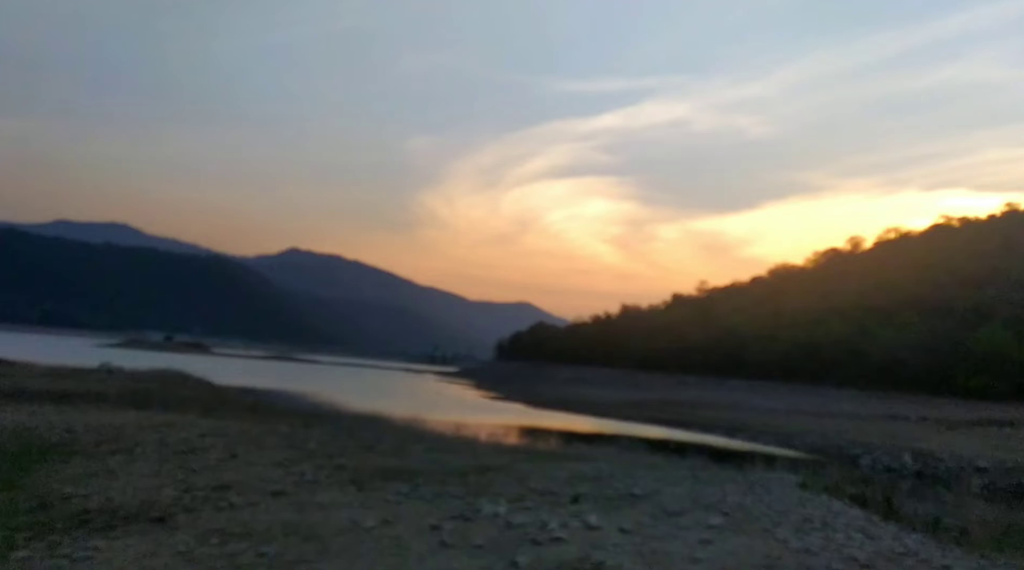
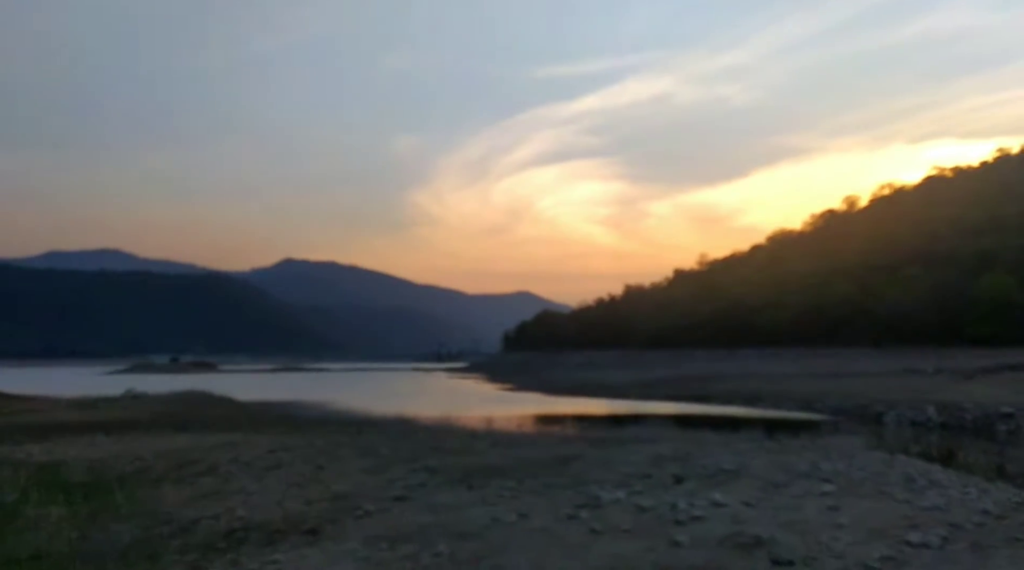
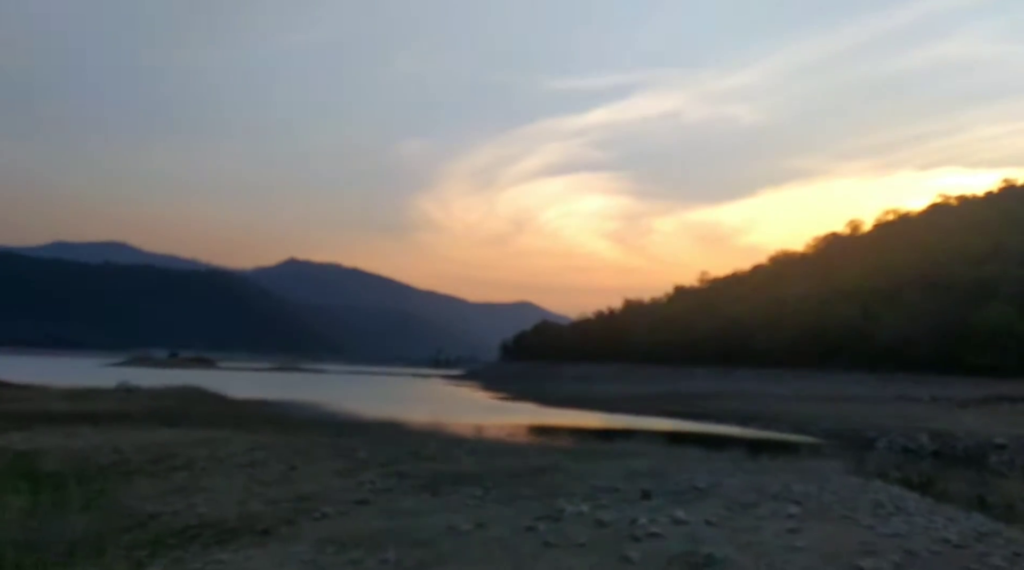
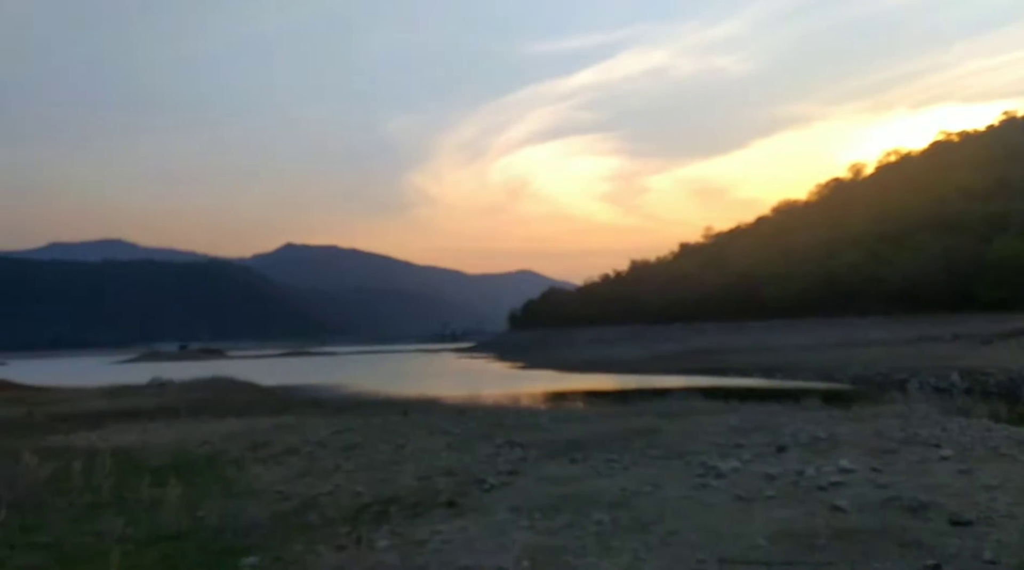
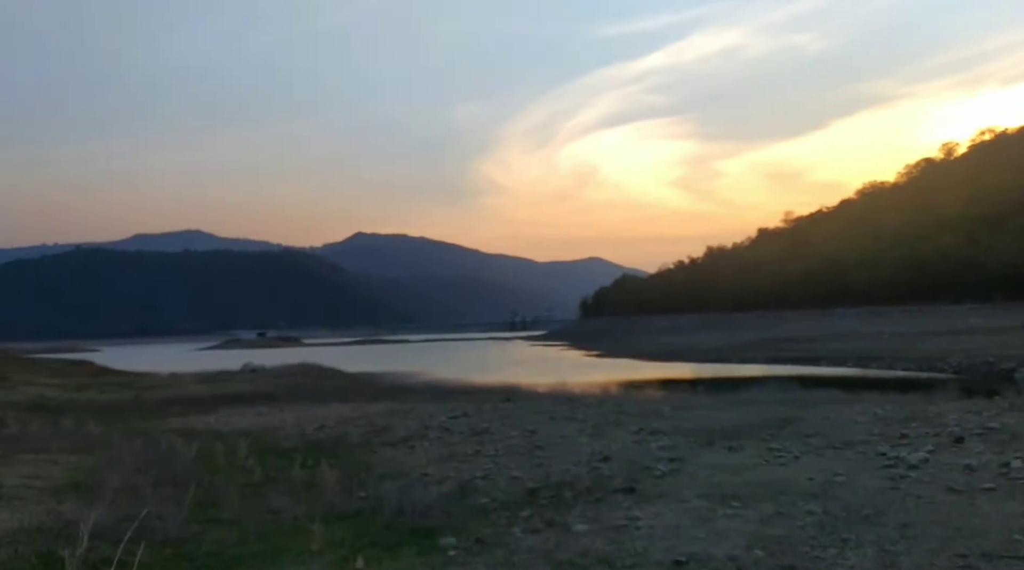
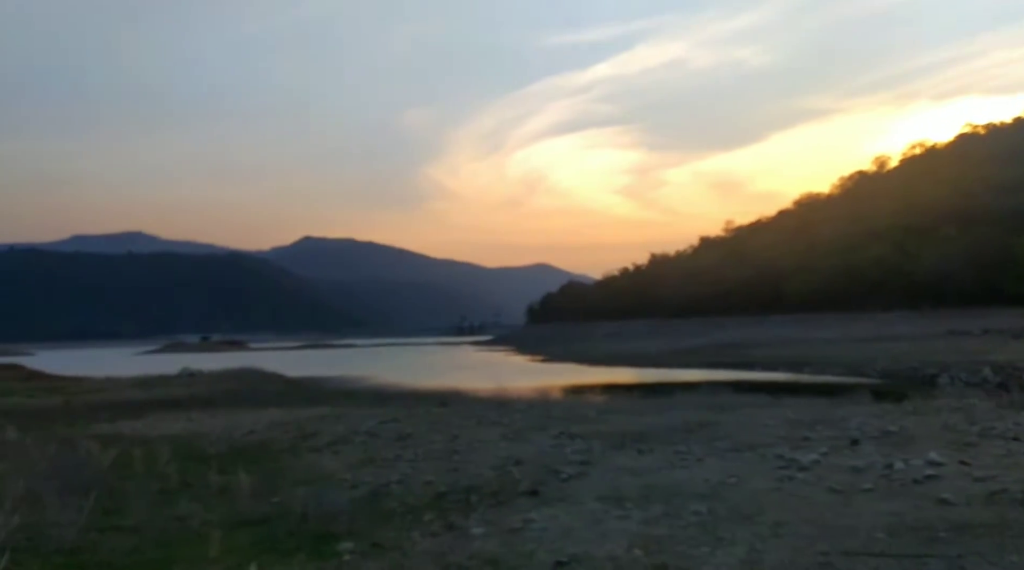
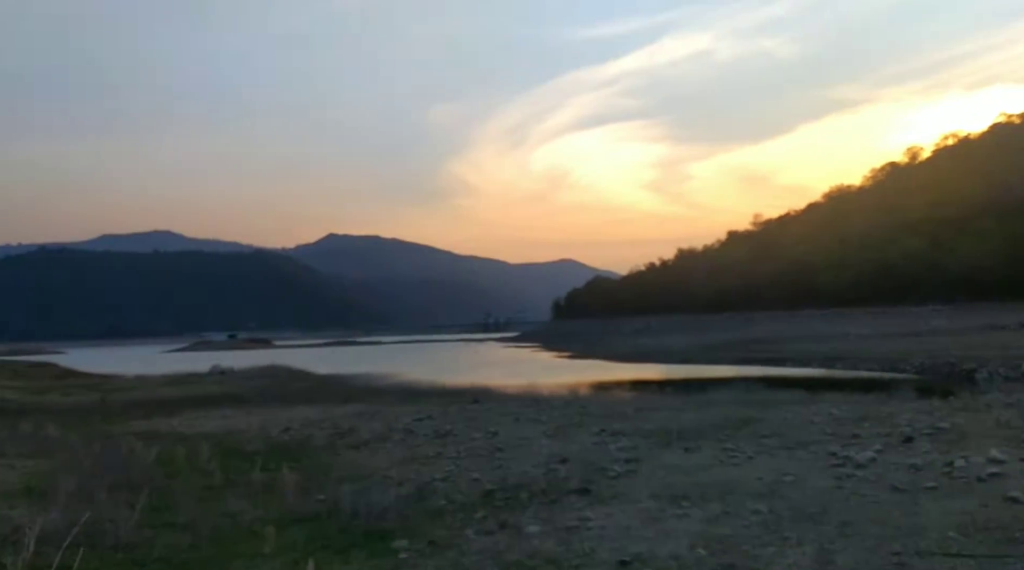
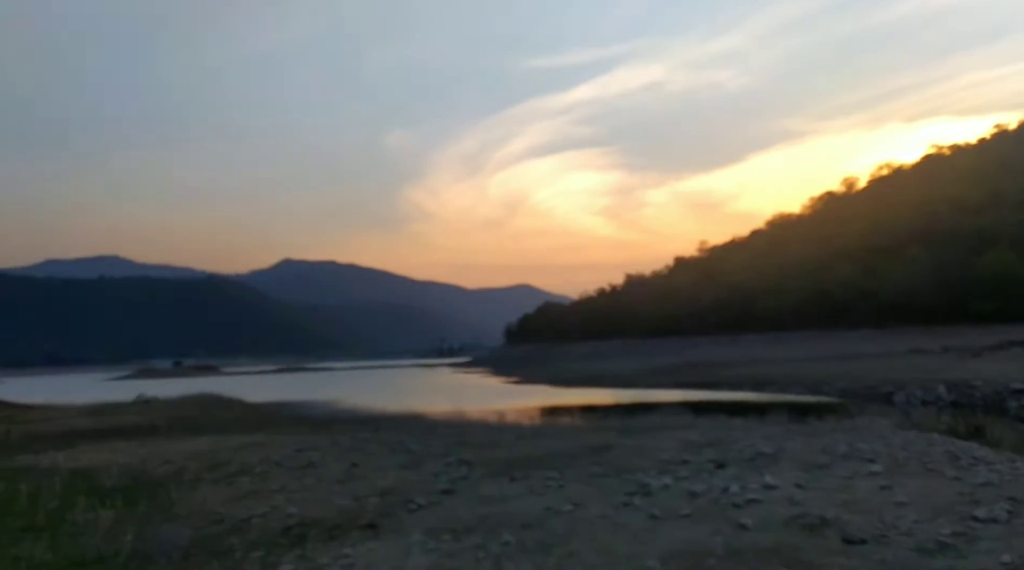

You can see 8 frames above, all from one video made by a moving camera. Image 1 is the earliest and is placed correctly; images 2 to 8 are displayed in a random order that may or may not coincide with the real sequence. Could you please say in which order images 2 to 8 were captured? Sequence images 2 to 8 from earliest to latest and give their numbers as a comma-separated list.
3, 2, 8, 4, 6, 7, 5
